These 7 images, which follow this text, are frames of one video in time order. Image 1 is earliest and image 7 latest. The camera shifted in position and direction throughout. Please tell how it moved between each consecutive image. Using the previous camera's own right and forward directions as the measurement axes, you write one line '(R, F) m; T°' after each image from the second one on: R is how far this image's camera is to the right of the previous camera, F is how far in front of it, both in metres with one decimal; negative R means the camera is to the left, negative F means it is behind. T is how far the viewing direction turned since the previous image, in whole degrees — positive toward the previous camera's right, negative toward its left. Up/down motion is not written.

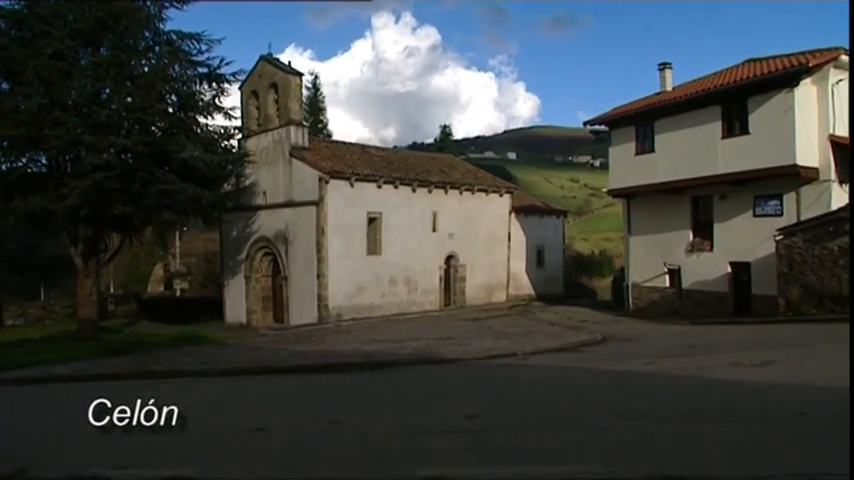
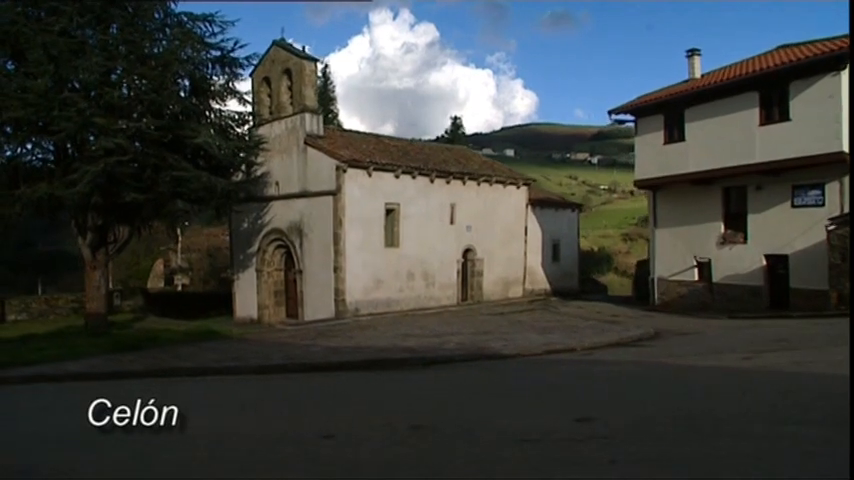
(-0.8, +1.1) m; 0°
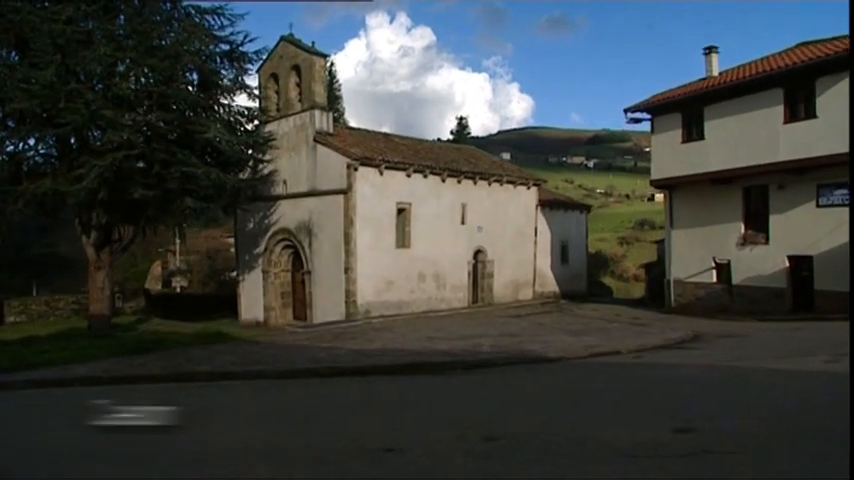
(-0.6, +0.7) m; 0°
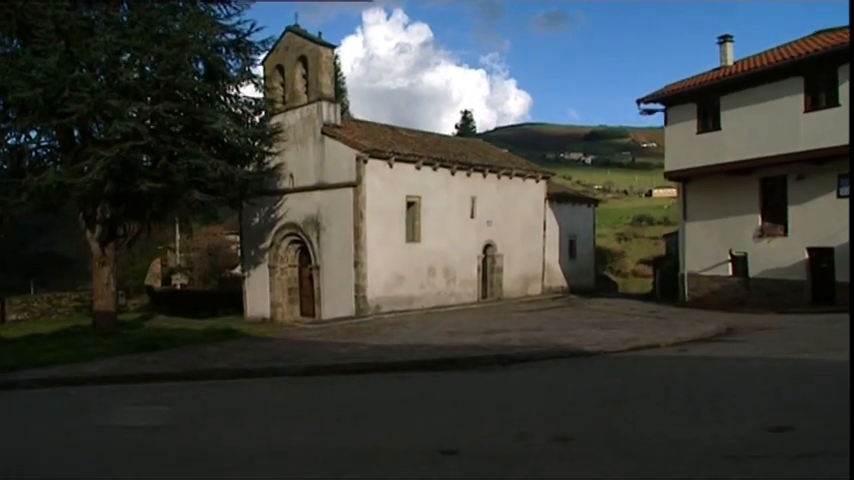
(-0.4, +0.6) m; 0°
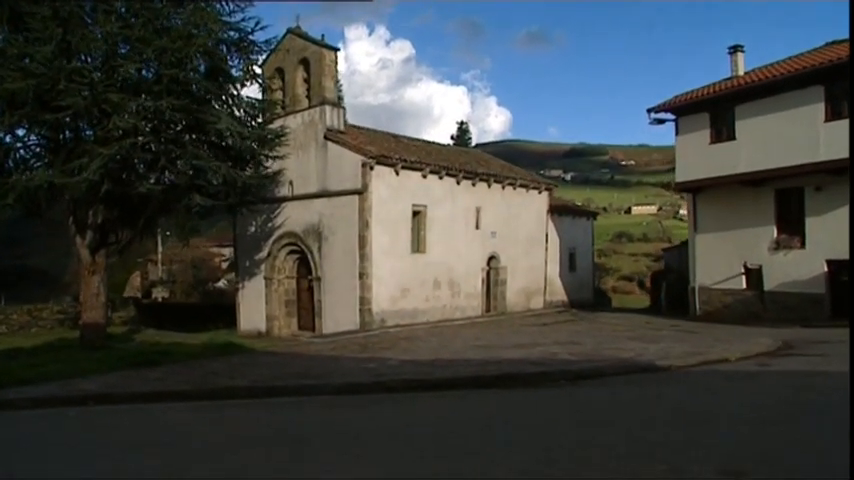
(-0.9, +1.1) m; +1°
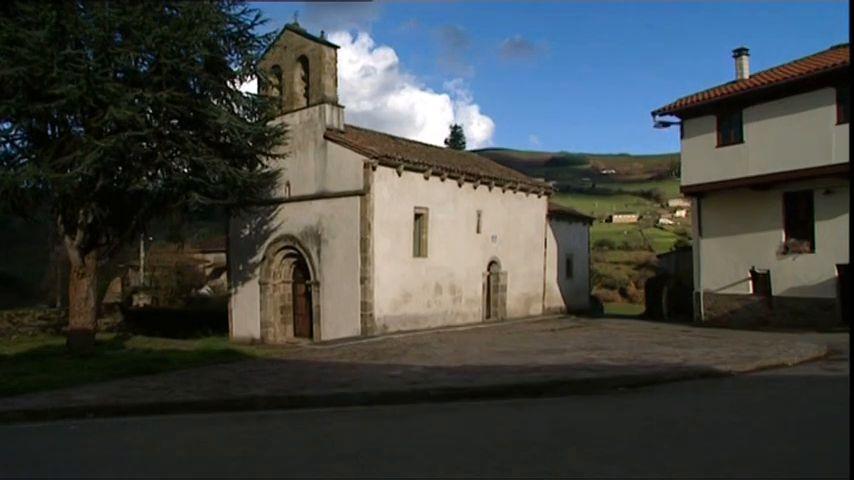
(-0.7, +0.8) m; +1°
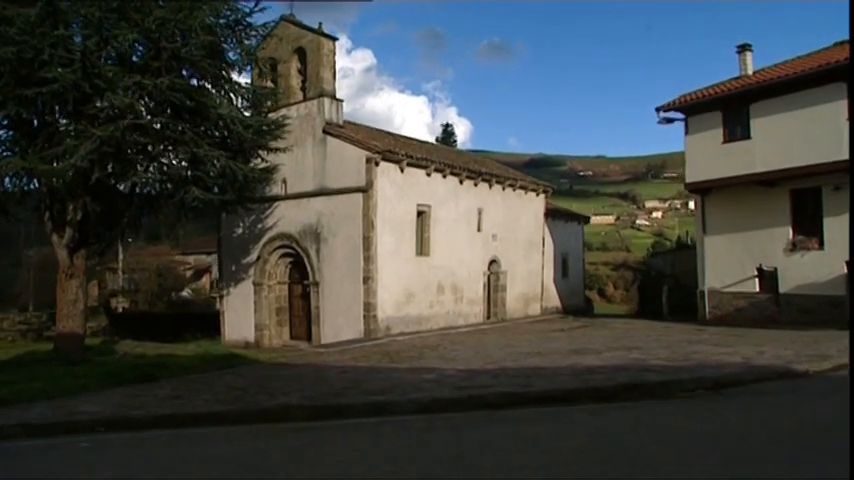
(-0.7, +0.8) m; +2°
